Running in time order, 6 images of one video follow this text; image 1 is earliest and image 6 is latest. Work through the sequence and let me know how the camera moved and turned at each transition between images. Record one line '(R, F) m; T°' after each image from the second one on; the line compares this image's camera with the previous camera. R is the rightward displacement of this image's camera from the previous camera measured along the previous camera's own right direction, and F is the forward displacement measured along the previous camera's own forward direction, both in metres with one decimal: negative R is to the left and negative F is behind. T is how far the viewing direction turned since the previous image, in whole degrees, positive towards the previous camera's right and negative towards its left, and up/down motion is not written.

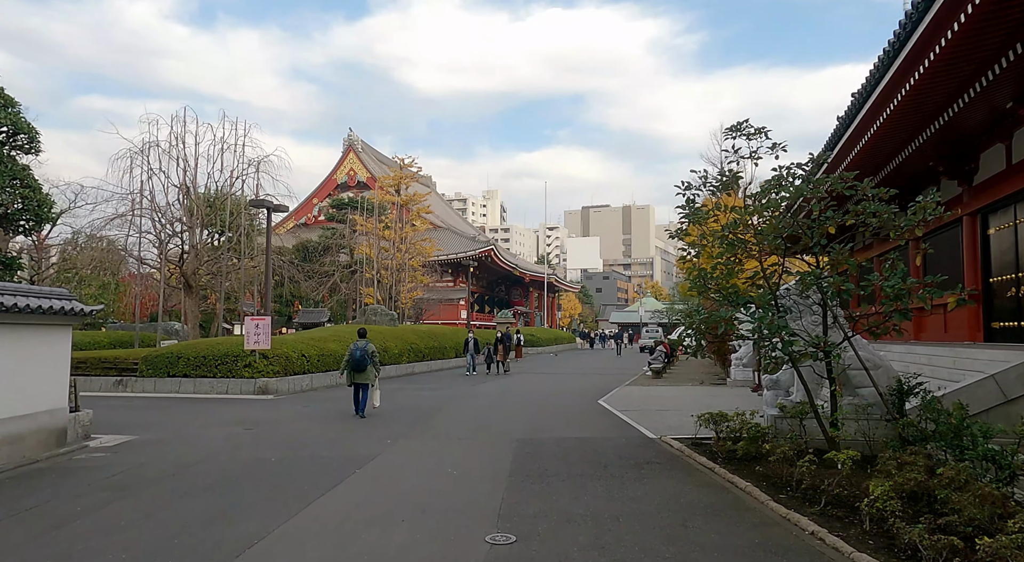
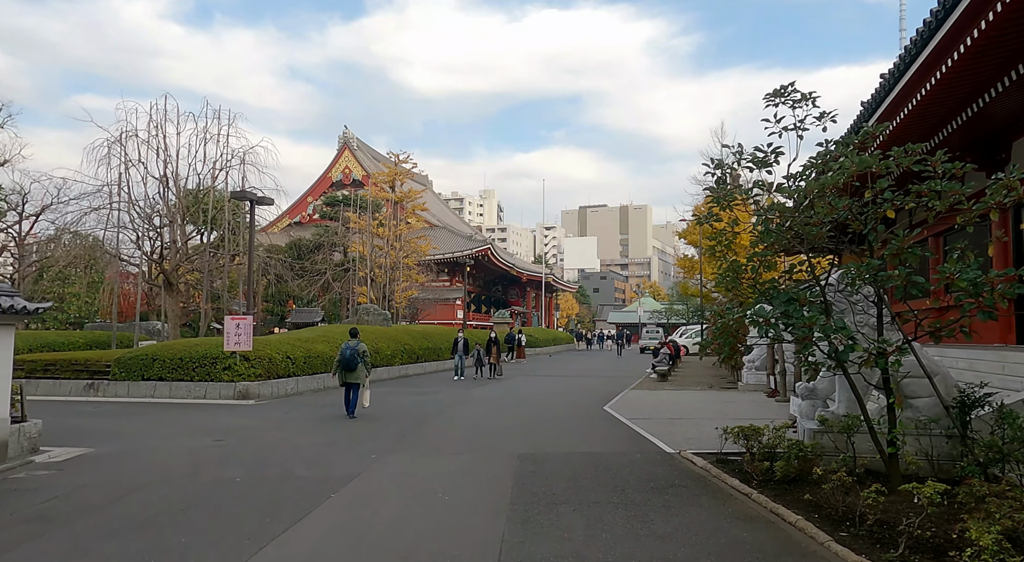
(0.0, +1.1) m; 0°
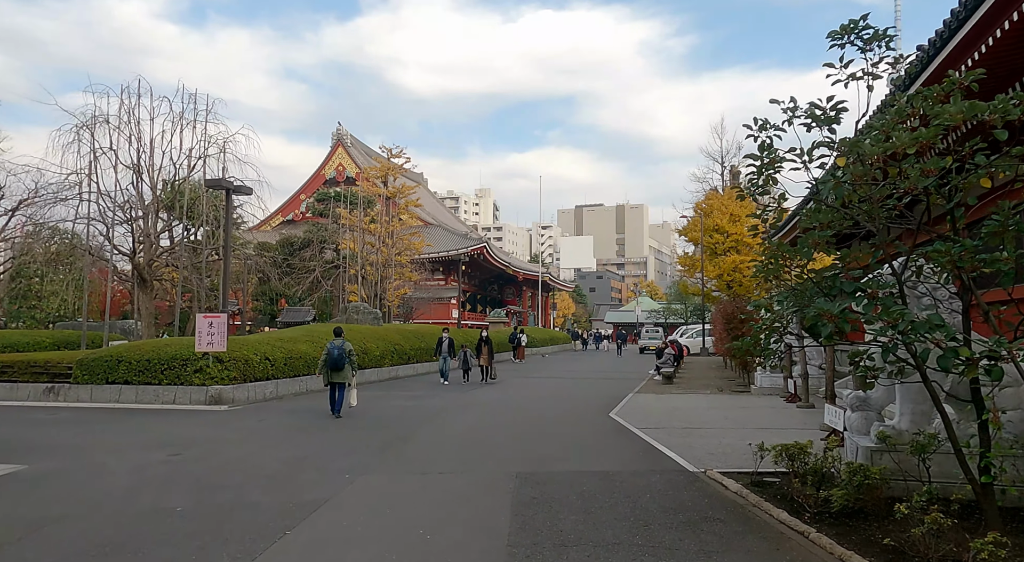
(0.0, +1.2) m; 0°
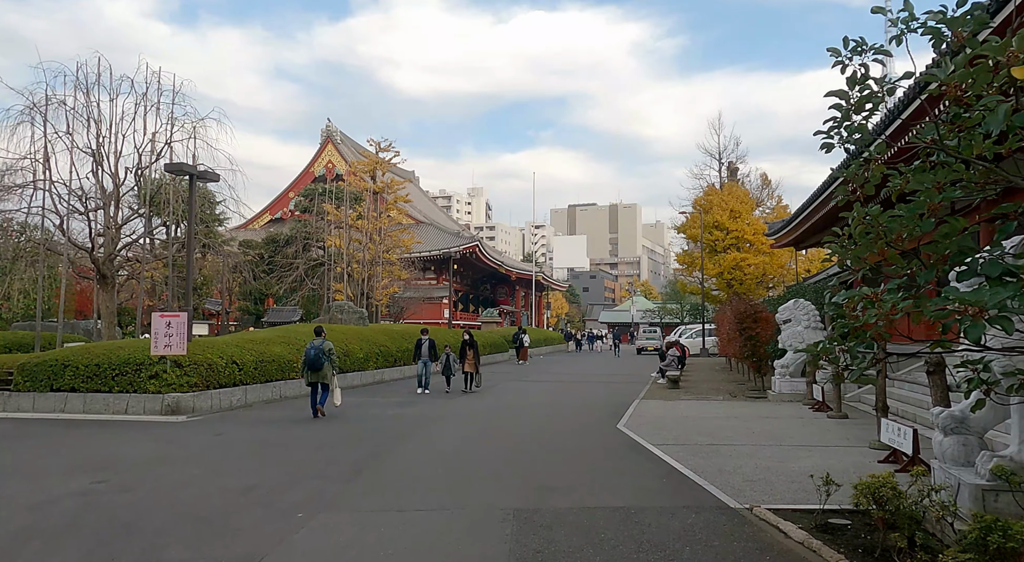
(0.0, +1.5) m; +1°
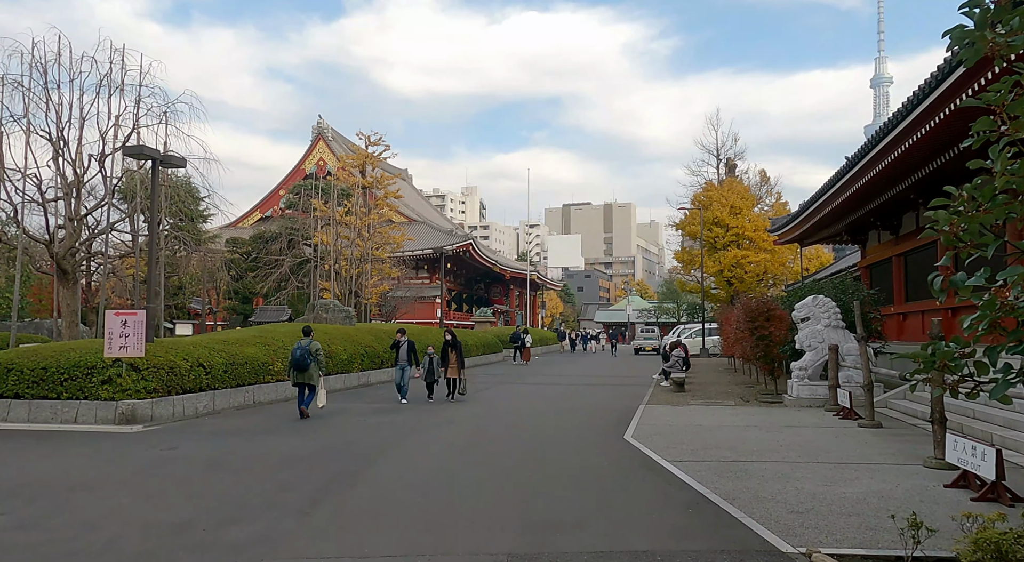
(0.0, +1.3) m; 0°
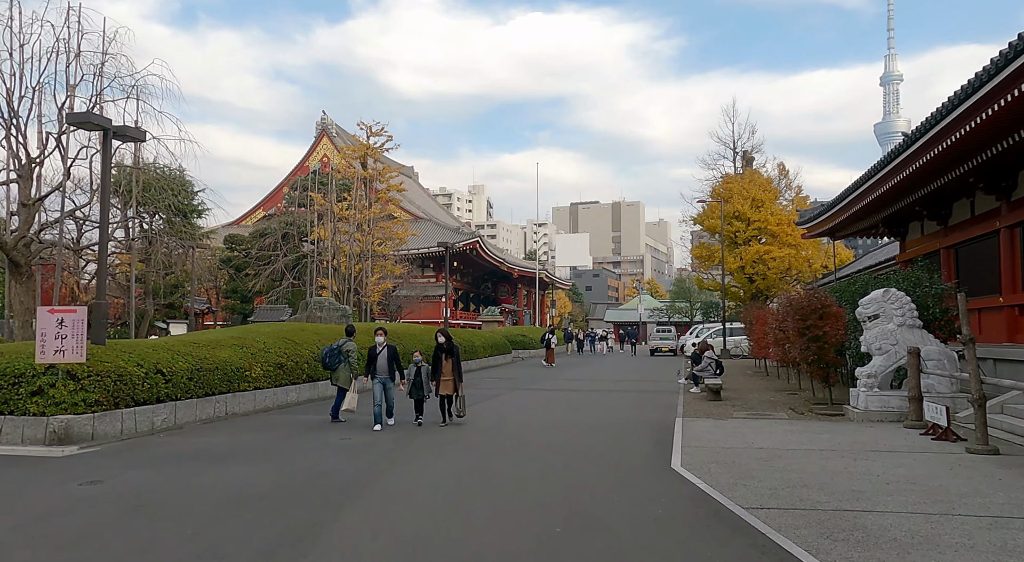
(-0.1, +2.1) m; -1°
